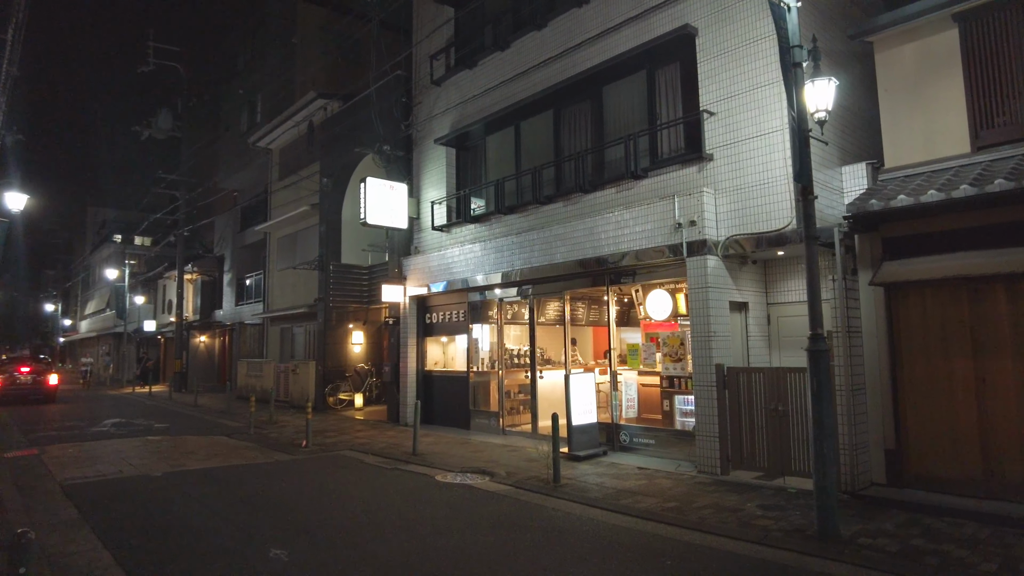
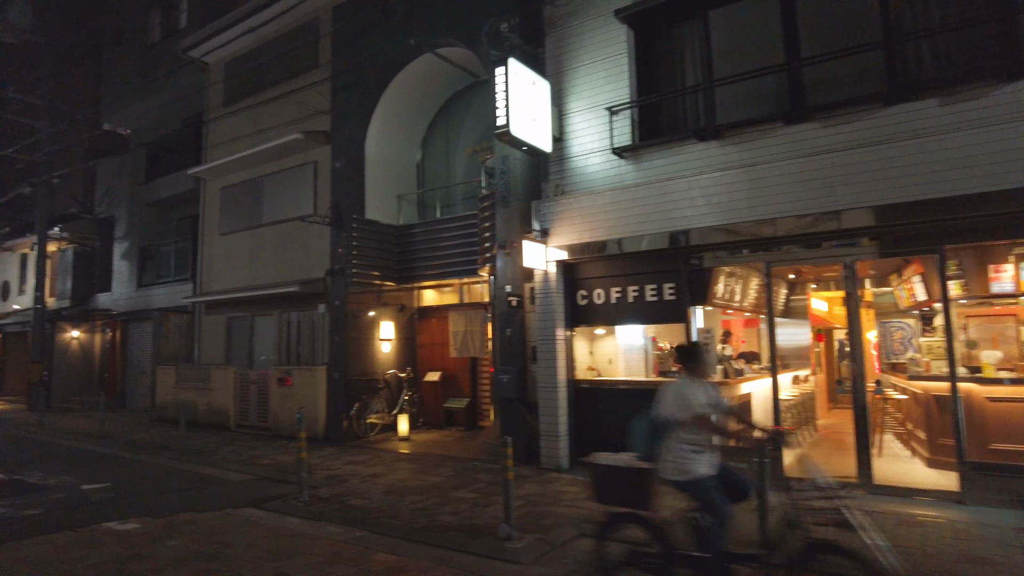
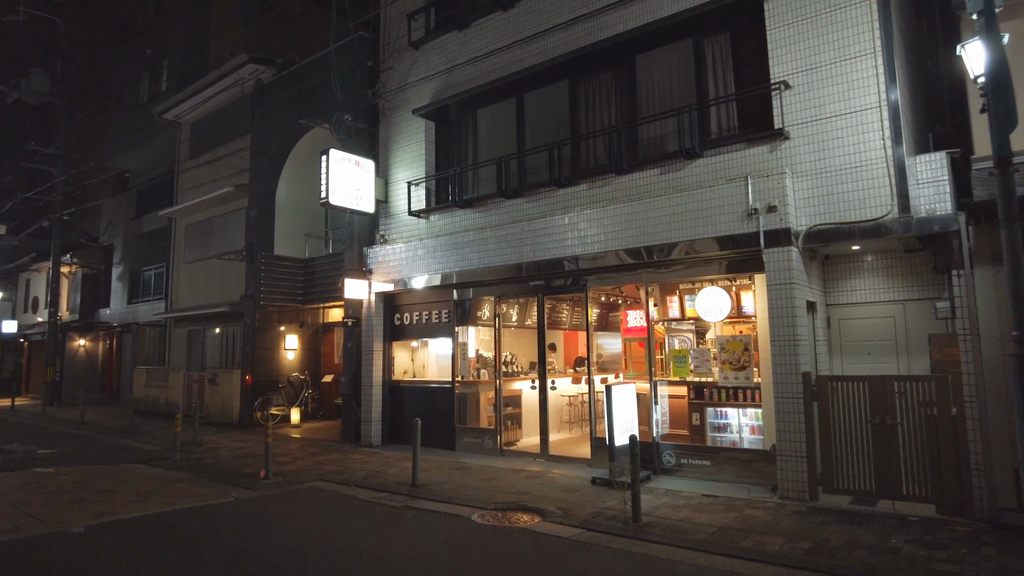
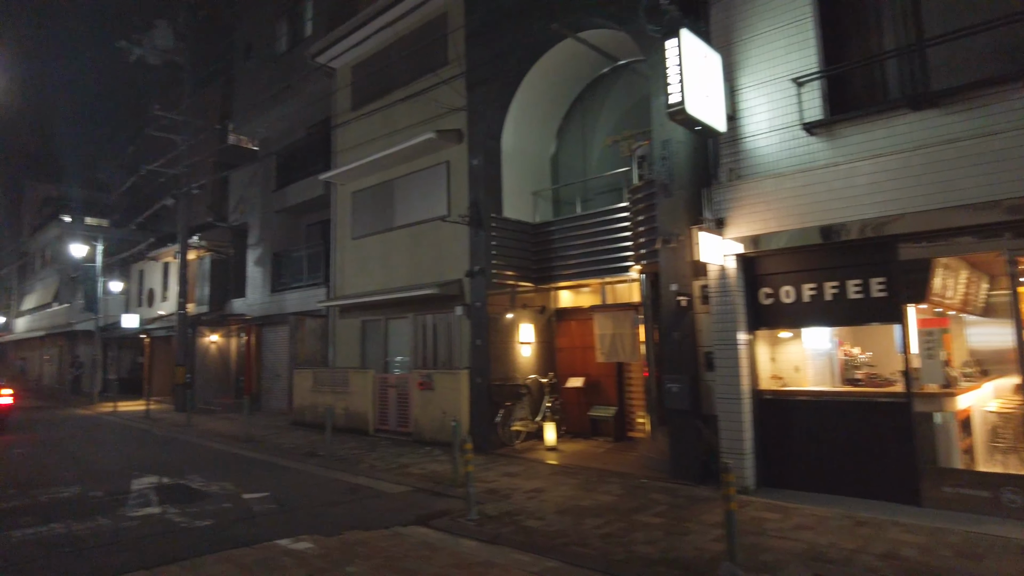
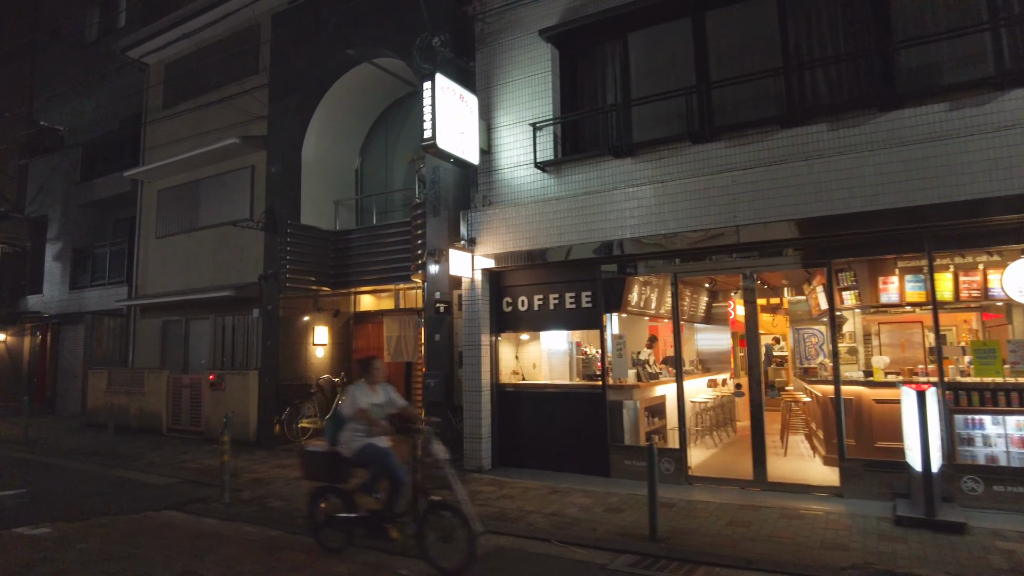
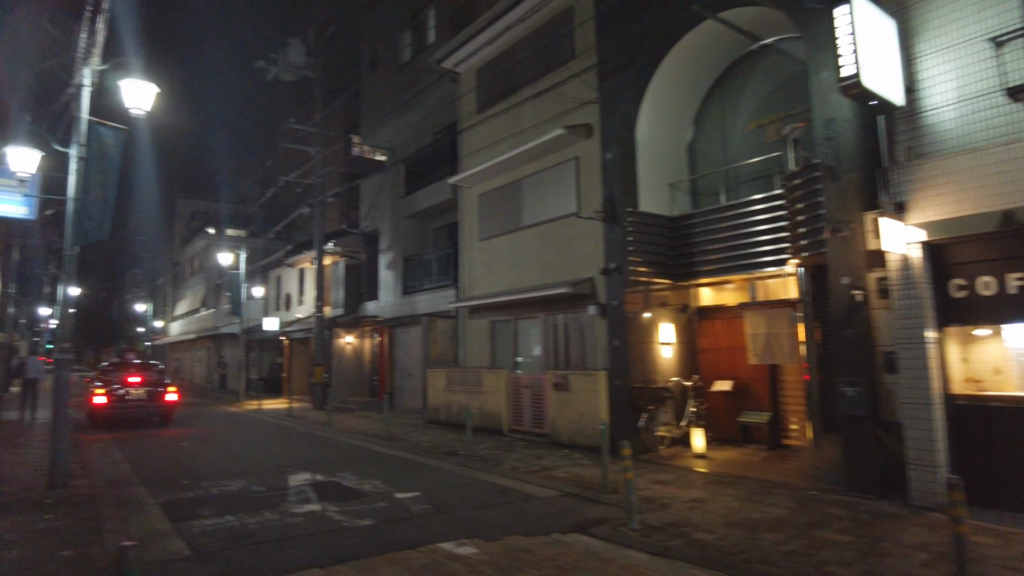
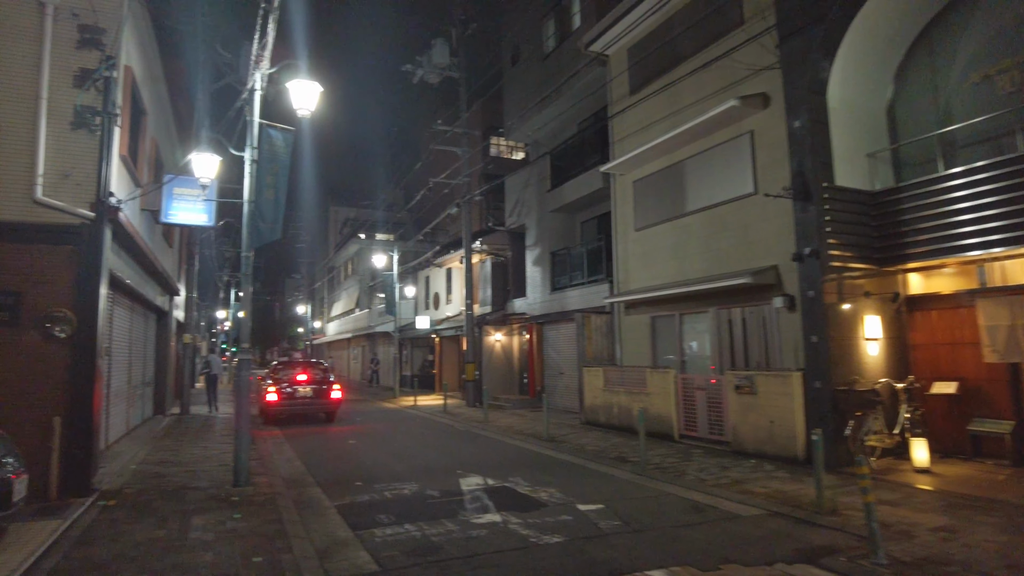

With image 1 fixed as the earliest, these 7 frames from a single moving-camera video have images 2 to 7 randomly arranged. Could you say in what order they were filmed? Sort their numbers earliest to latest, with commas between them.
3, 5, 2, 4, 6, 7
